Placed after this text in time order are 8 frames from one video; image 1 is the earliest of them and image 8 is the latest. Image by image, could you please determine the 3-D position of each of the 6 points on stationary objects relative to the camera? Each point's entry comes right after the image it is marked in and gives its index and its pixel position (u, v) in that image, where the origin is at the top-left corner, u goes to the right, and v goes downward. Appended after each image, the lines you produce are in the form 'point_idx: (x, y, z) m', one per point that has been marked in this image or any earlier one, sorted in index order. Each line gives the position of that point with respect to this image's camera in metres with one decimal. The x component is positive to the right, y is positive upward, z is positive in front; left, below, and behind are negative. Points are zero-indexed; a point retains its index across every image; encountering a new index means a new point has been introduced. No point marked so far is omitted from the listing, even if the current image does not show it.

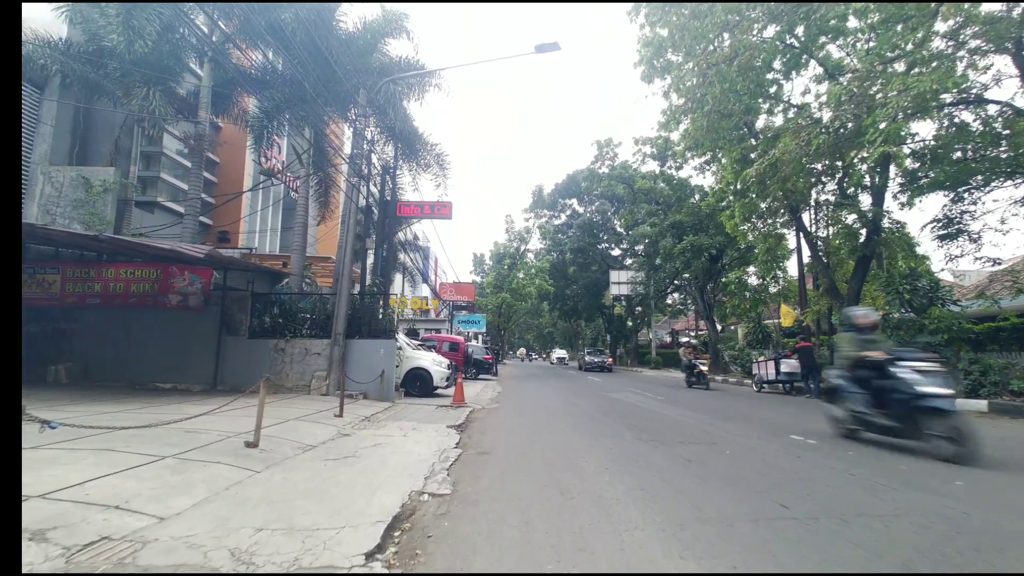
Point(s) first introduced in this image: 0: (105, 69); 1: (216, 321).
0: (-12.5, +6.7, +14.1) m
1: (-9.2, -1.1, +14.2) m
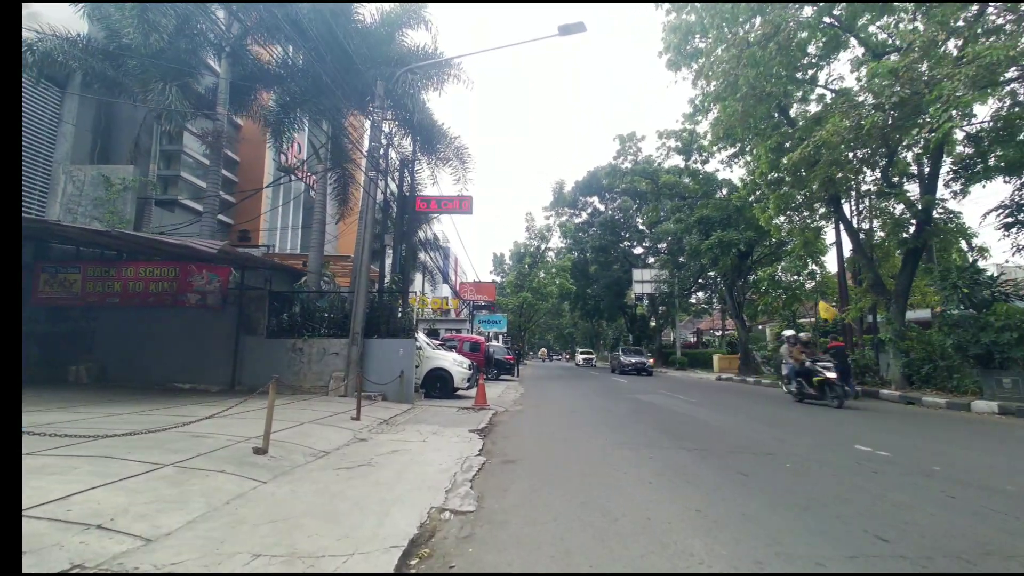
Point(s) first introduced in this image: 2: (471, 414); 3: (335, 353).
0: (-11.8, +6.8, +14.0) m
1: (-8.5, -1.0, +14.0) m
2: (-1.1, -3.5, +12.7) m
3: (-5.4, -2.0, +13.8) m
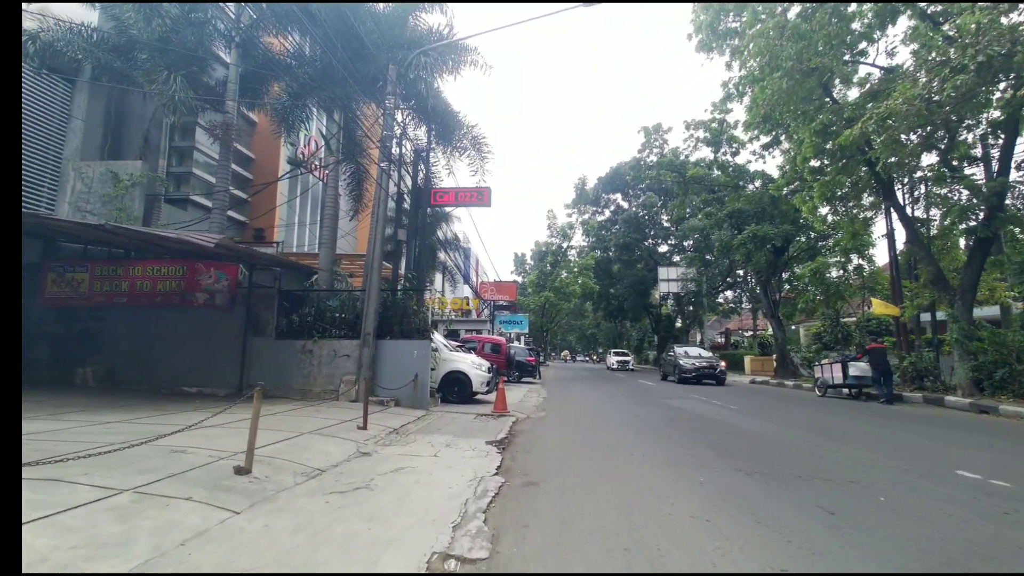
0: (-11.2, +6.8, +13.5) m
1: (-7.9, -1.0, +13.4) m
2: (-0.6, -3.4, +11.8) m
3: (-4.8, -1.9, +13.1) m
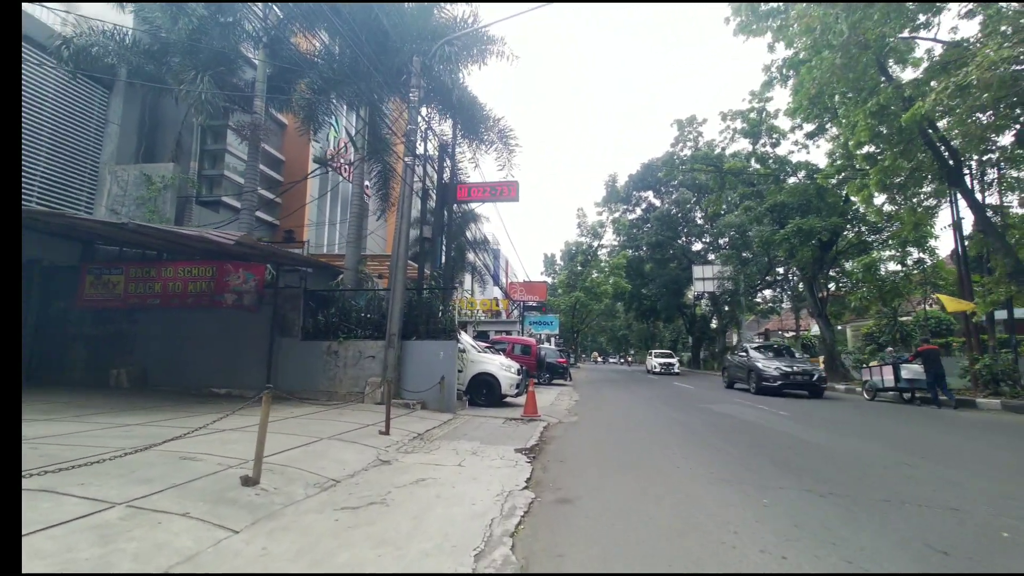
0: (-10.4, +6.7, +13.6) m
1: (-7.0, -1.0, +13.2) m
2: (+0.2, -3.4, +11.1) m
3: (-3.9, -1.9, +12.7) m
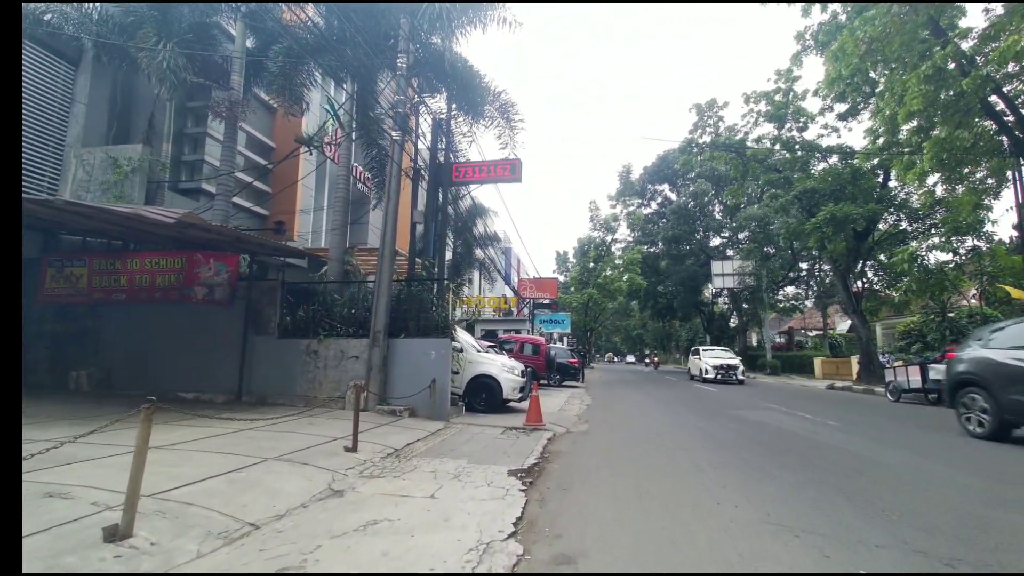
0: (-10.4, +6.9, +12.4) m
1: (-7.0, -0.8, +11.9) m
2: (+0.2, -3.1, +9.6) m
3: (-3.9, -1.7, +11.3) m
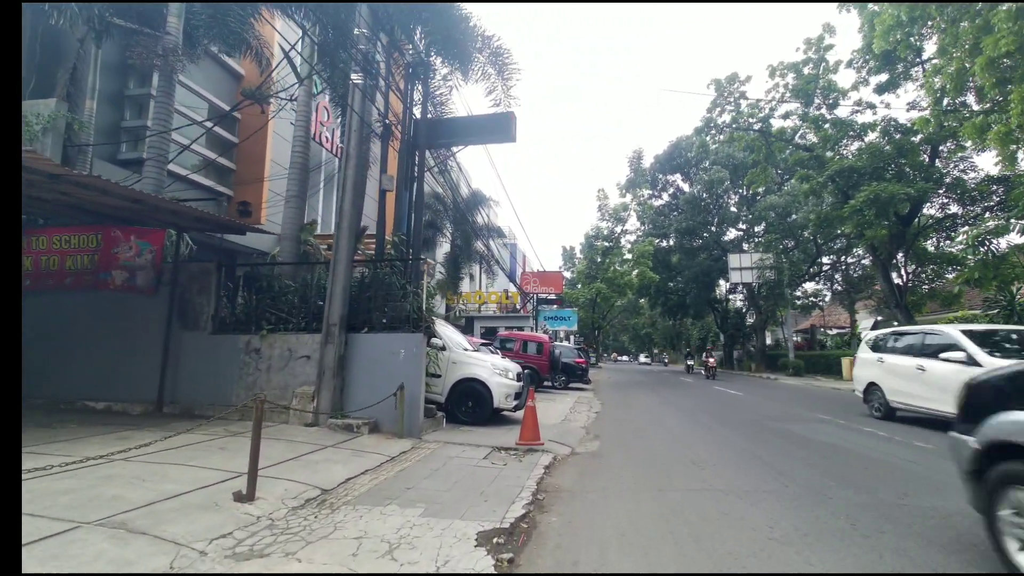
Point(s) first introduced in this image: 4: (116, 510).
0: (-10.6, +7.3, +10.2) m
1: (-7.2, -0.4, +9.6) m
2: (-0.1, -2.8, +7.2) m
3: (-4.1, -1.4, +9.0) m
4: (-3.5, -2.0, +4.1) m
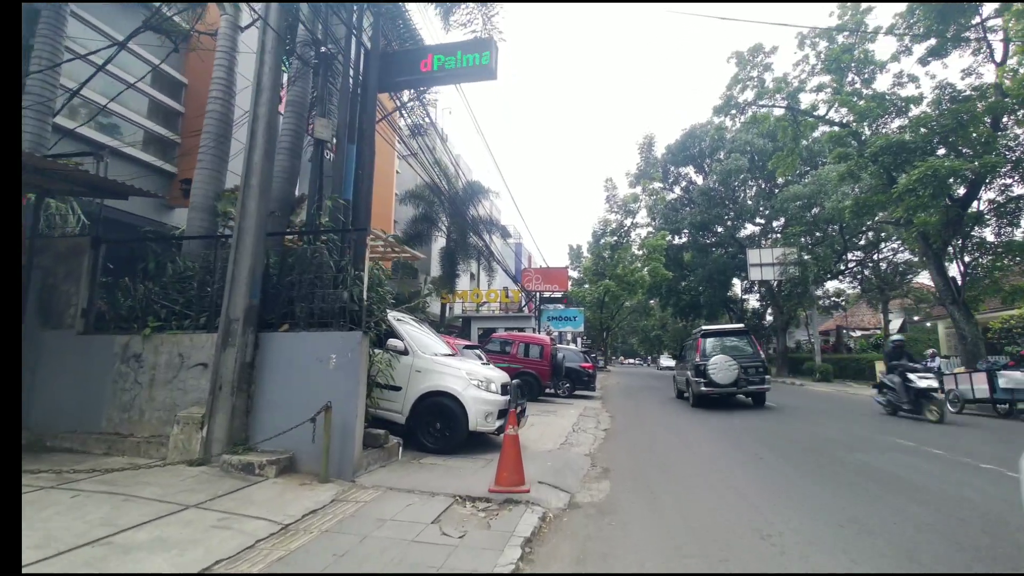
0: (-11.0, +7.5, +7.8) m
1: (-7.5, -0.2, +7.2) m
2: (-0.4, -2.5, +4.6) m
3: (-4.4, -1.1, +6.5) m
4: (-4.0, -1.7, +1.6) m
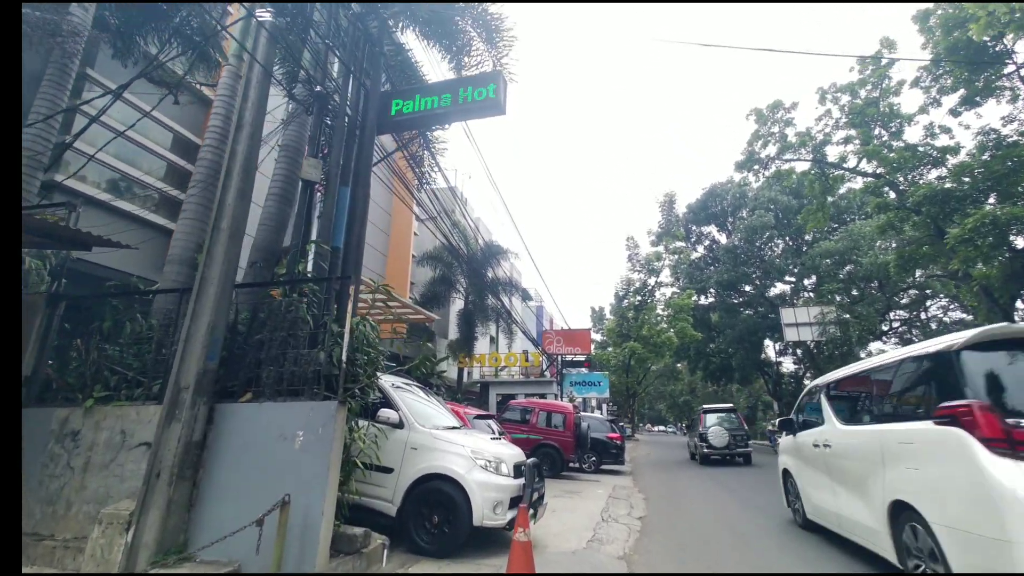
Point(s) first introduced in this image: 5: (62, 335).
0: (-10.8, +6.4, +8.1) m
1: (-7.4, -1.1, +6.3) m
2: (-0.4, -2.9, +3.1) m
3: (-4.3, -1.8, +5.3) m
4: (-4.1, -1.7, +0.4) m
5: (-6.2, -0.7, +6.3) m
